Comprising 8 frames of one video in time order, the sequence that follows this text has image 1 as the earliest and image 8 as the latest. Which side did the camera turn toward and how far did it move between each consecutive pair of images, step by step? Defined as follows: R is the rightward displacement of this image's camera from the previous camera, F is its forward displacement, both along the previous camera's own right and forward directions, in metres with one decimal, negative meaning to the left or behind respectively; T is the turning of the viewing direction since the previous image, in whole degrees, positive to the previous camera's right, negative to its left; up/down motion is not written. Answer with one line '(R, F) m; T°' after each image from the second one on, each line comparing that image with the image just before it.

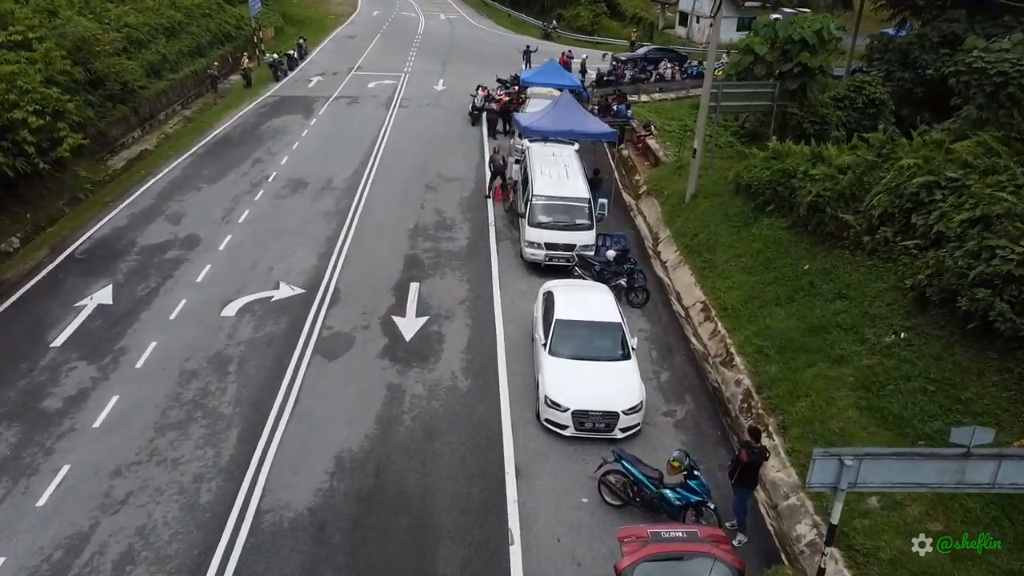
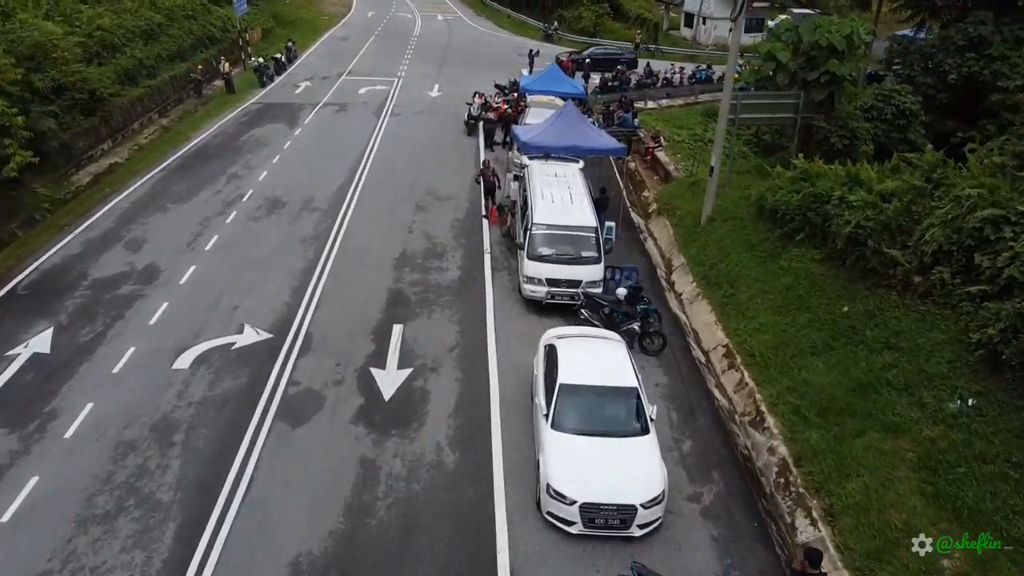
(+0.1, +1.9) m; 0°
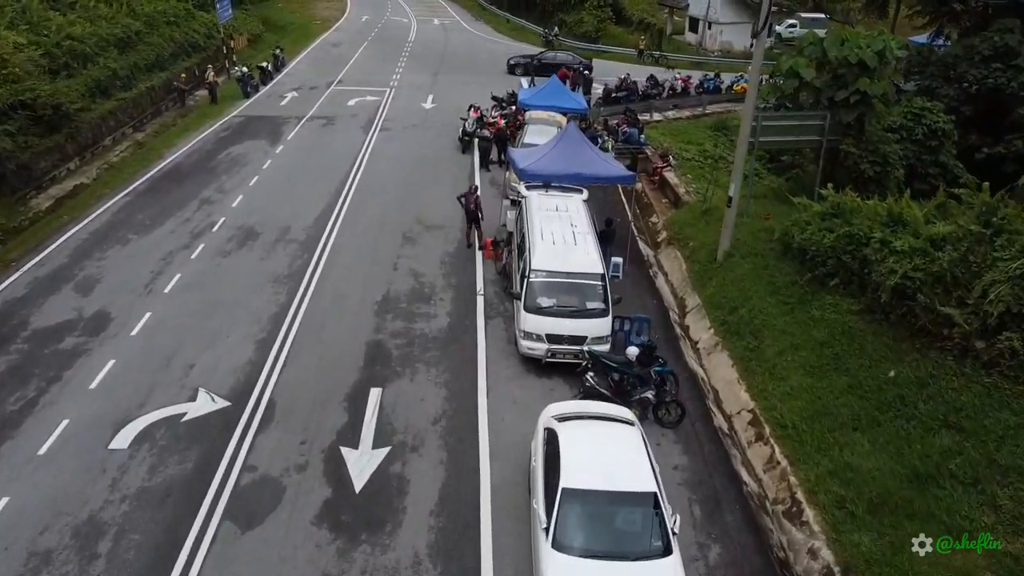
(+0.1, +1.8) m; 0°
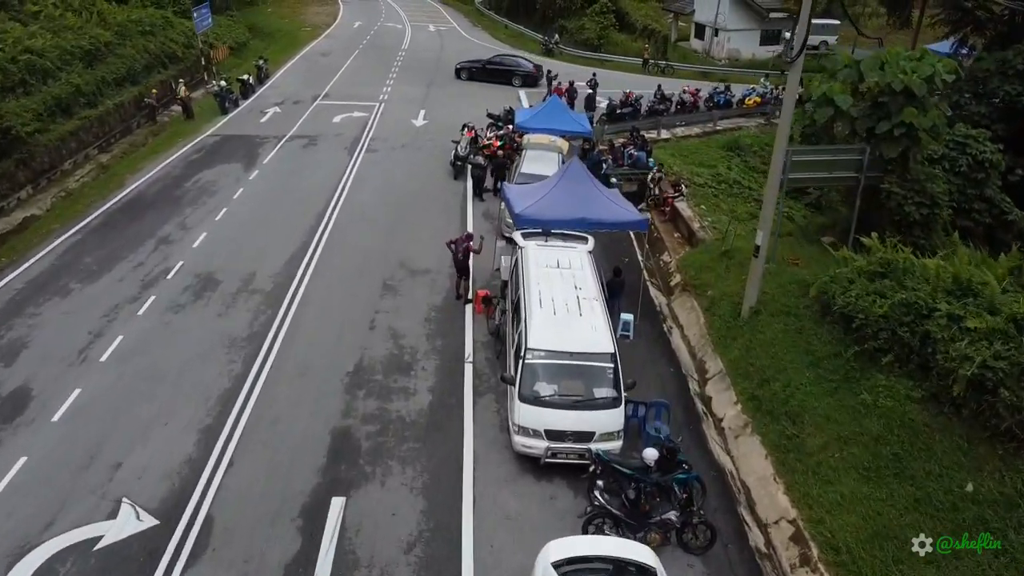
(+0.1, +2.2) m; 0°
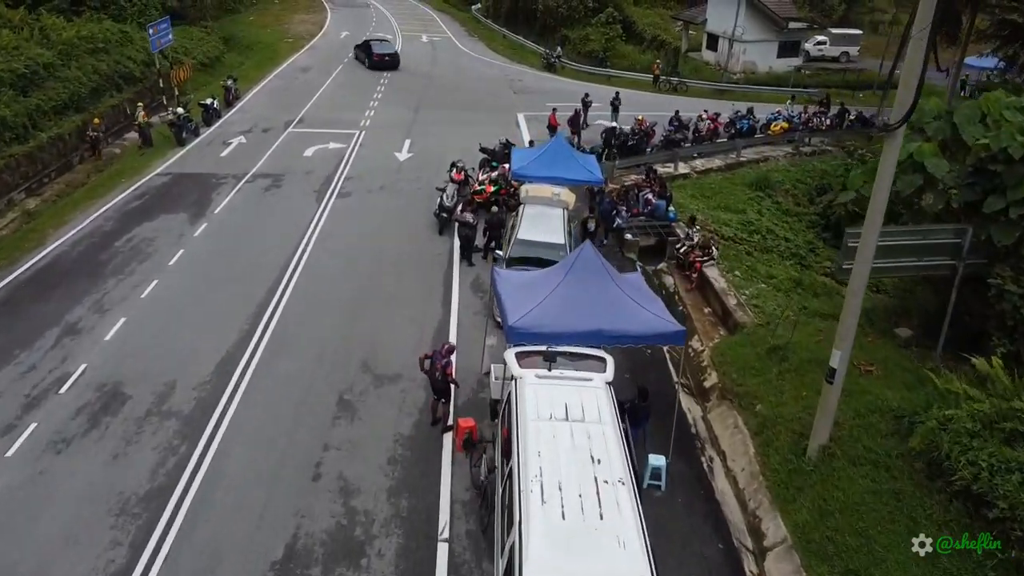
(+0.1, +3.6) m; 0°
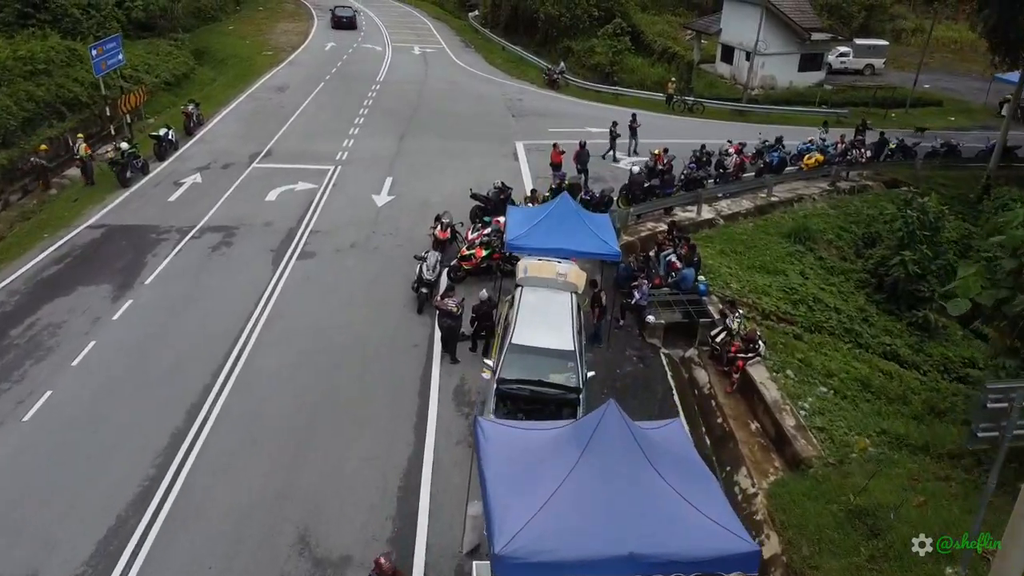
(+0.1, +3.6) m; 0°
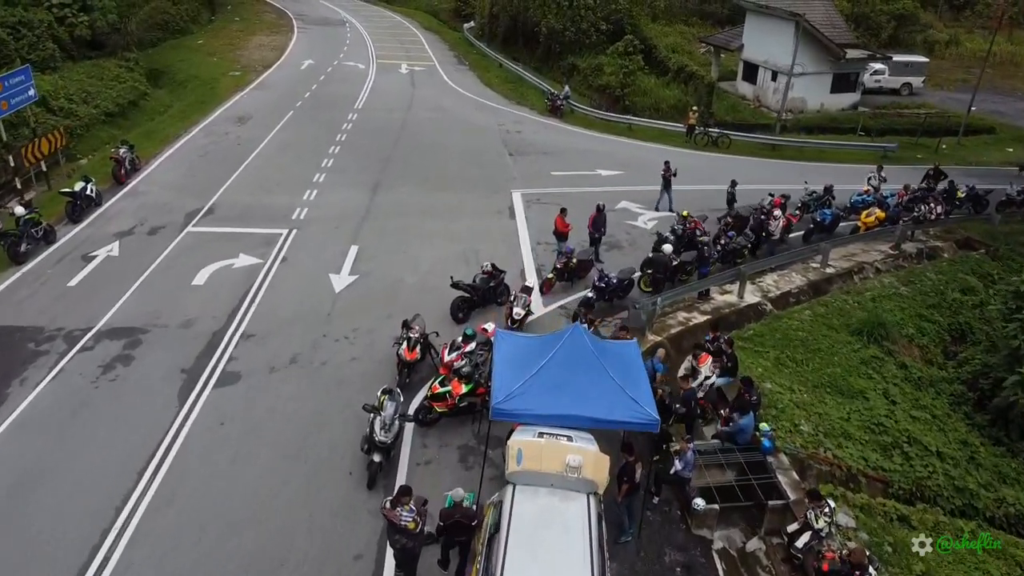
(+0.2, +4.7) m; 0°
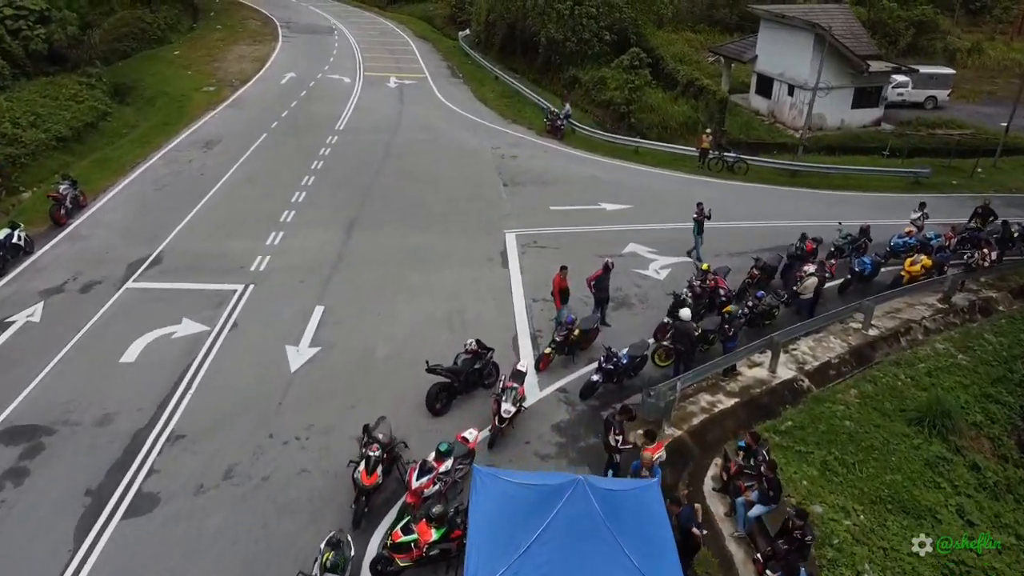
(+0.2, +2.8) m; 0°
